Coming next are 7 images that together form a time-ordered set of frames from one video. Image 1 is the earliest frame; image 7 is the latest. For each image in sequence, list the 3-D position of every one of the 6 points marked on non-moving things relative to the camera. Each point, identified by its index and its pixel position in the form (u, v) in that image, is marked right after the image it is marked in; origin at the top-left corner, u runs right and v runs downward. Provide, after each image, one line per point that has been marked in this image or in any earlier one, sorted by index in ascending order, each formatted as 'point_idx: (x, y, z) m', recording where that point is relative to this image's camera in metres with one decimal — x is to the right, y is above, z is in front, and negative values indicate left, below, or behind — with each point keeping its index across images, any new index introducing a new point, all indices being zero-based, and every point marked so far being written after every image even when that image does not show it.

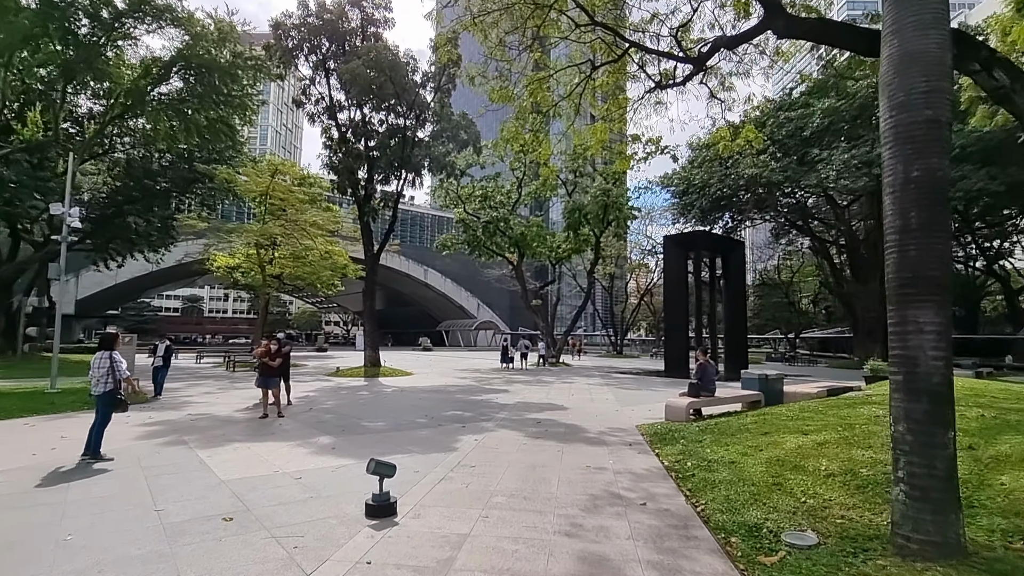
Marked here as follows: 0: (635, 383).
0: (+3.6, -2.8, +15.3) m
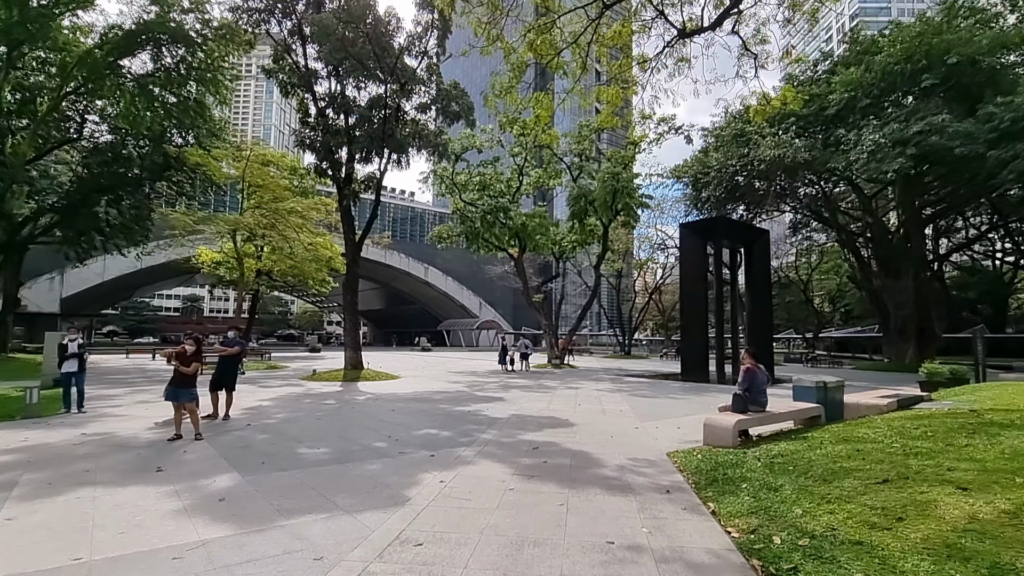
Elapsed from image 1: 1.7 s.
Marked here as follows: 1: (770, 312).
0: (+3.5, -2.6, +13.3) m
1: (+8.7, -0.8, +17.9) m
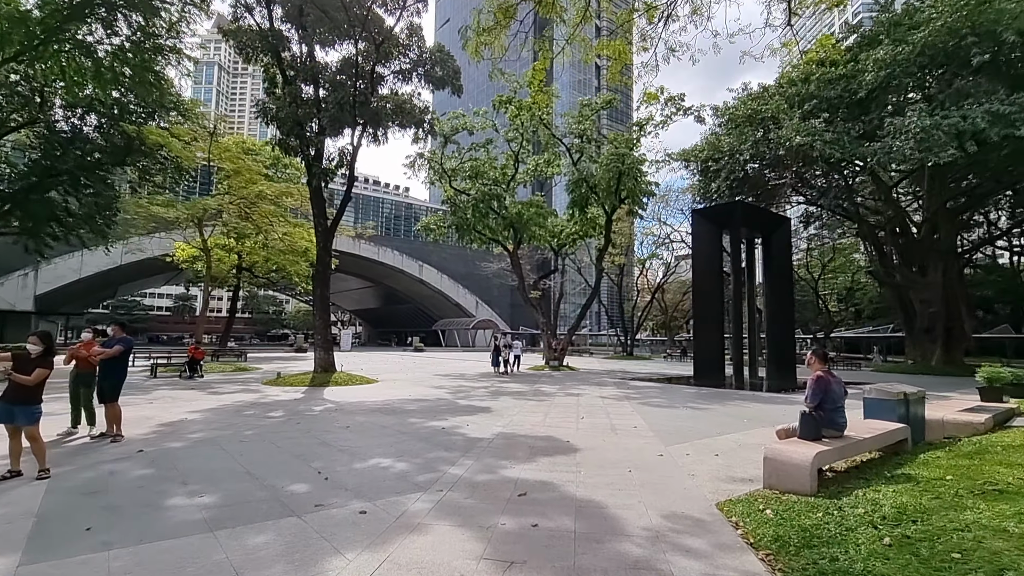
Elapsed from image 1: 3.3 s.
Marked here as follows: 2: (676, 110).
0: (+3.3, -2.4, +11.5) m
1: (+8.5, -0.6, +16.1) m
2: (+6.2, +6.6, +19.8) m
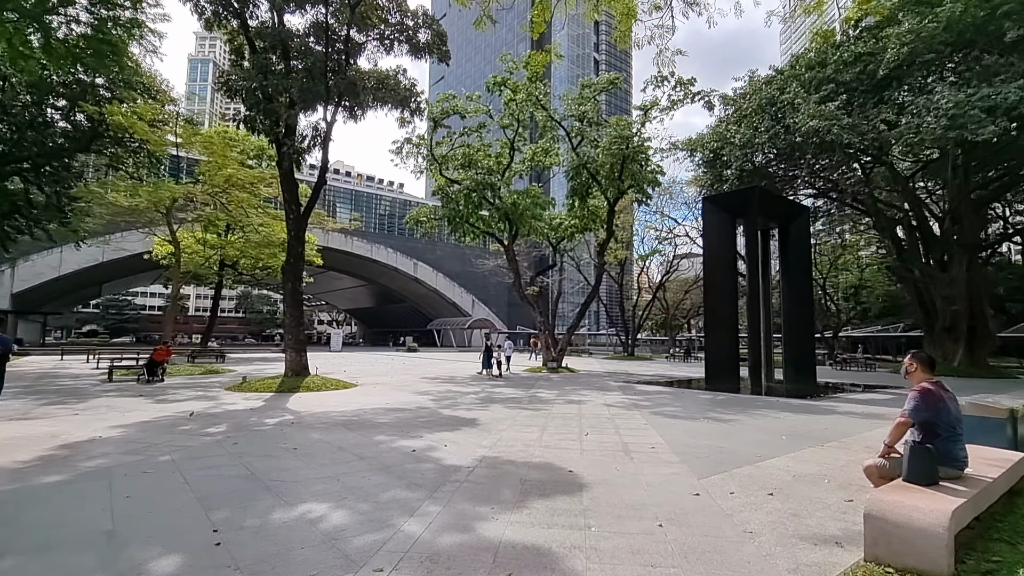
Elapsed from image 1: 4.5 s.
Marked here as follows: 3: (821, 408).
0: (+3.2, -2.2, +10.1) m
1: (+8.3, -0.5, +14.7) m
2: (+6.0, +6.8, +18.4) m
3: (+5.7, -2.2, +9.7) m
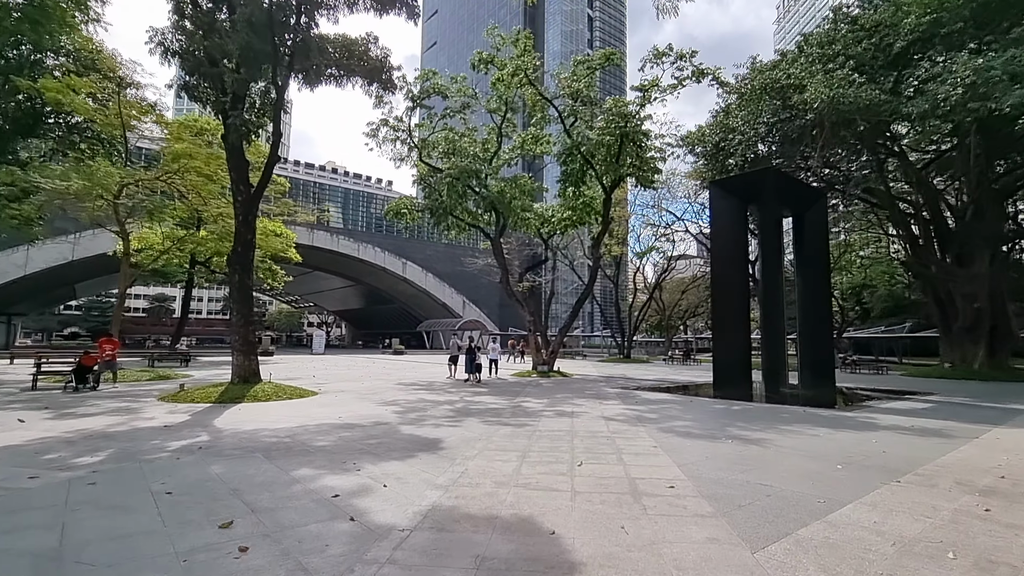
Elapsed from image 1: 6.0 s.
0: (+2.8, -2.1, +8.6) m
1: (+7.9, -0.4, +13.2) m
2: (+5.6, +6.9, +16.9) m
3: (+5.4, -2.0, +8.1) m
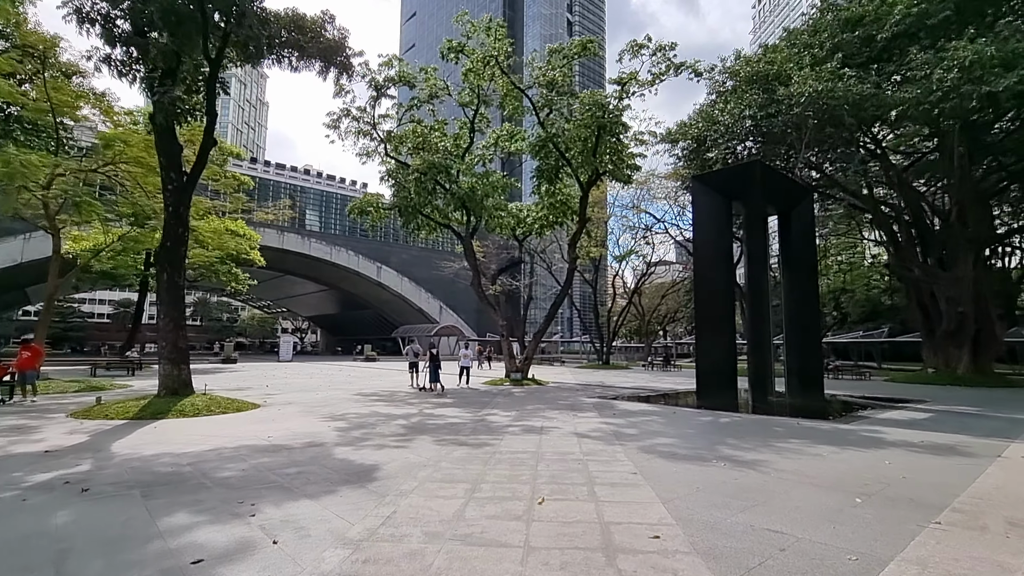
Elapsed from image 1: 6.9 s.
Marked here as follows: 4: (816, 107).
0: (+2.3, -2.0, +7.6) m
1: (+7.2, -0.4, +12.5) m
2: (+4.8, +6.8, +16.2) m
3: (+4.8, -2.0, +7.3) m
4: (+8.8, +5.2, +15.2) m
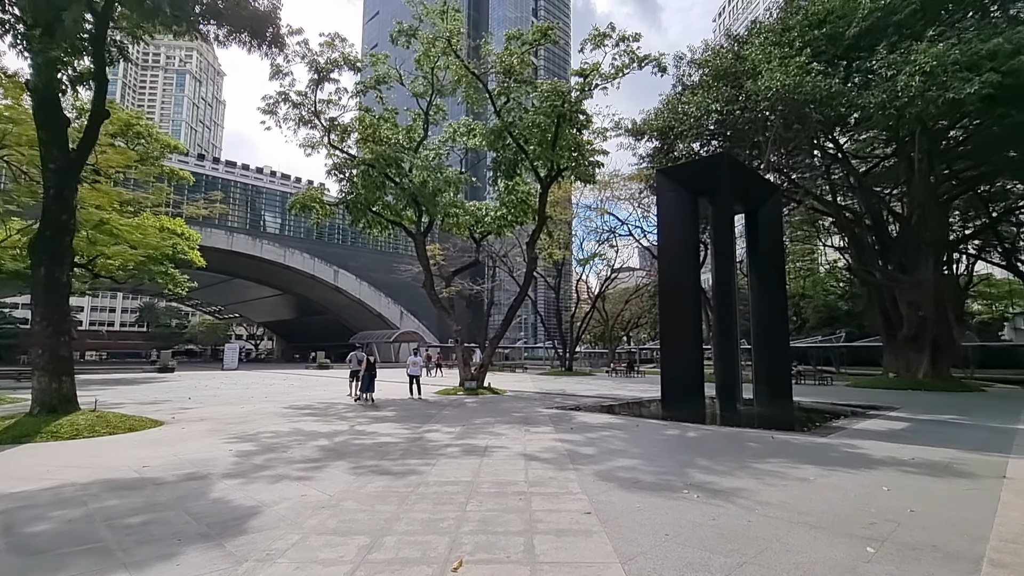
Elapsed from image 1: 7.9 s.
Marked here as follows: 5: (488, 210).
0: (+1.5, -2.0, +6.7) m
1: (+6.1, -0.4, +11.8) m
2: (+3.5, +6.7, +15.5) m
3: (+4.1, -2.0, +6.5) m
4: (+7.6, +5.1, +14.8) m
5: (-0.8, +2.6, +17.2) m
